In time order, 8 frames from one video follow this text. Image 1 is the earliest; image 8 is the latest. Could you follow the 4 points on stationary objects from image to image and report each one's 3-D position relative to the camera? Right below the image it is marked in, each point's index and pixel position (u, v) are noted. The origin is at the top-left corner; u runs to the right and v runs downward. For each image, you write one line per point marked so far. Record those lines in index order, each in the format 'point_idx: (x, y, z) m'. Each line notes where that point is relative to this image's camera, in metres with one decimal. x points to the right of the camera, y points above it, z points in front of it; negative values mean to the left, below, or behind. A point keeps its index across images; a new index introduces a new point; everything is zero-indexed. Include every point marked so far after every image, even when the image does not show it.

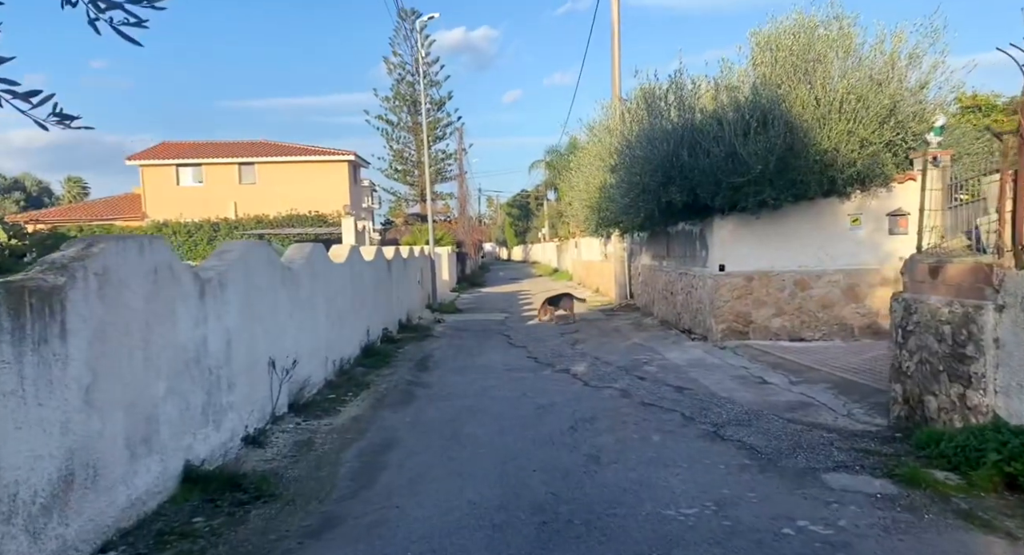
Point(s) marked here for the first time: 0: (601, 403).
0: (+1.0, -1.4, +8.3) m
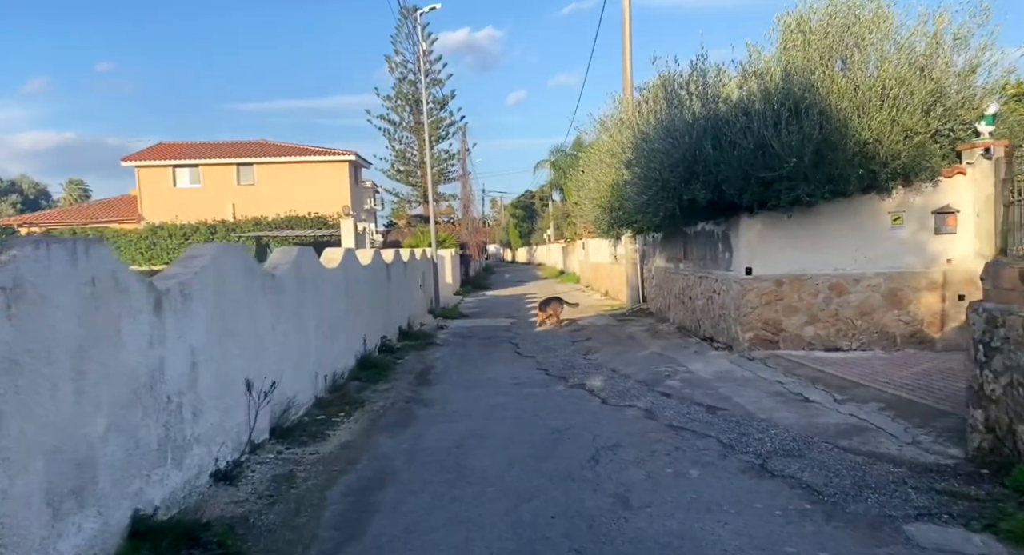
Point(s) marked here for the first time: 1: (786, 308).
0: (+1.1, -1.5, +7.4) m
1: (+4.0, -0.5, +10.9) m
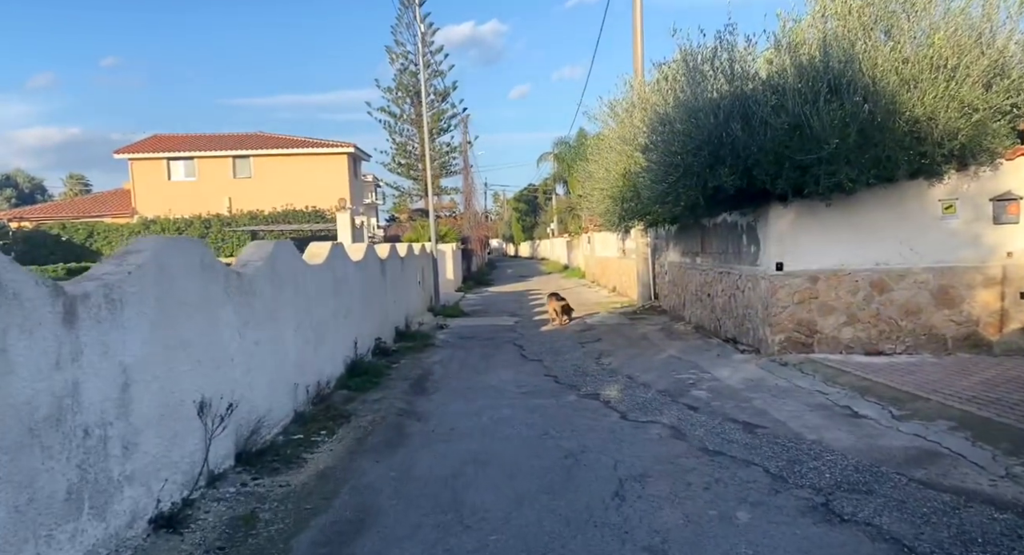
0: (+1.2, -1.4, +6.3) m
1: (+4.1, -0.4, +9.8) m
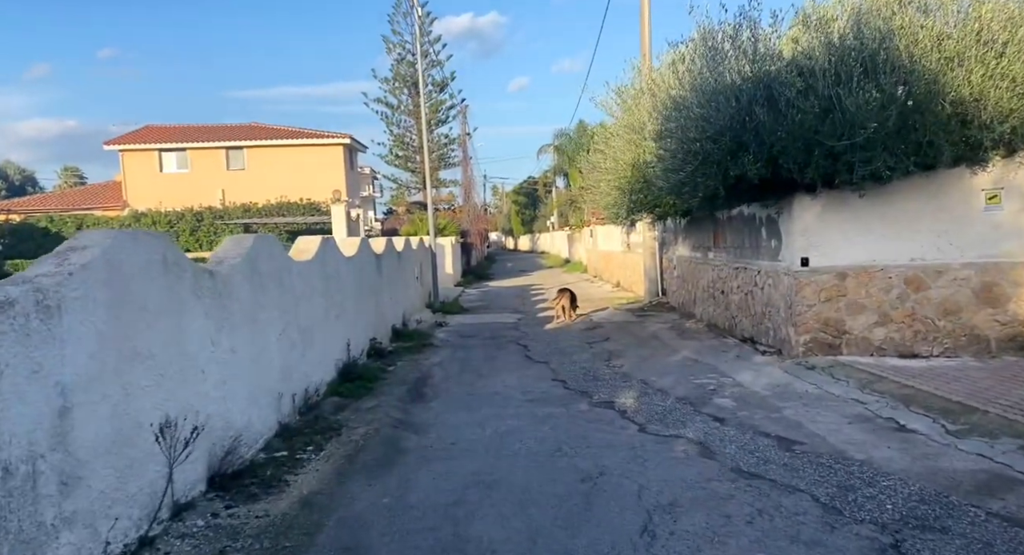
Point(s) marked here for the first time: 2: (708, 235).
0: (+1.2, -1.4, +5.6) m
1: (+4.1, -0.4, +9.1) m
2: (+3.7, +0.8, +14.2) m
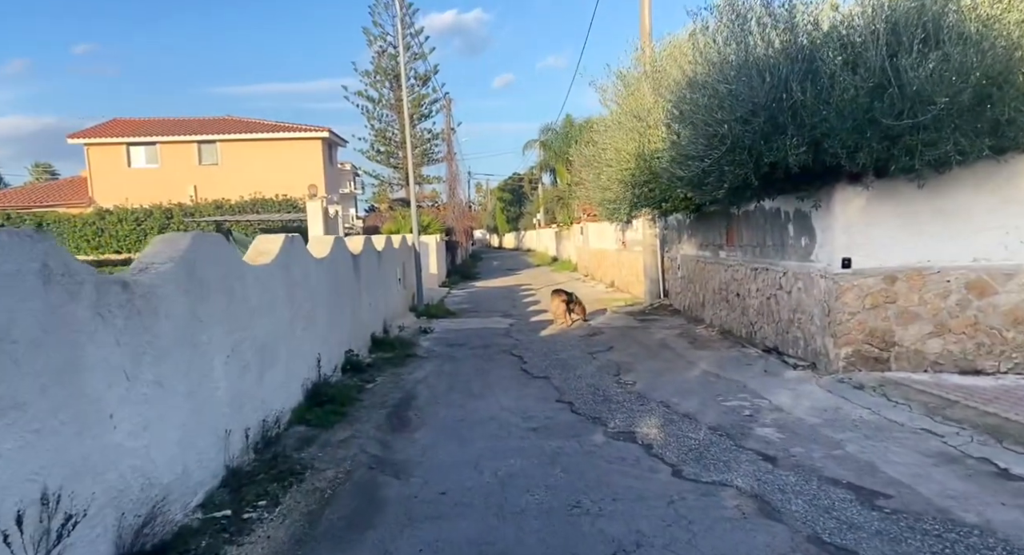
0: (+1.3, -1.5, +4.3) m
1: (+4.1, -0.4, +7.9) m
2: (+3.6, +0.8, +12.9) m
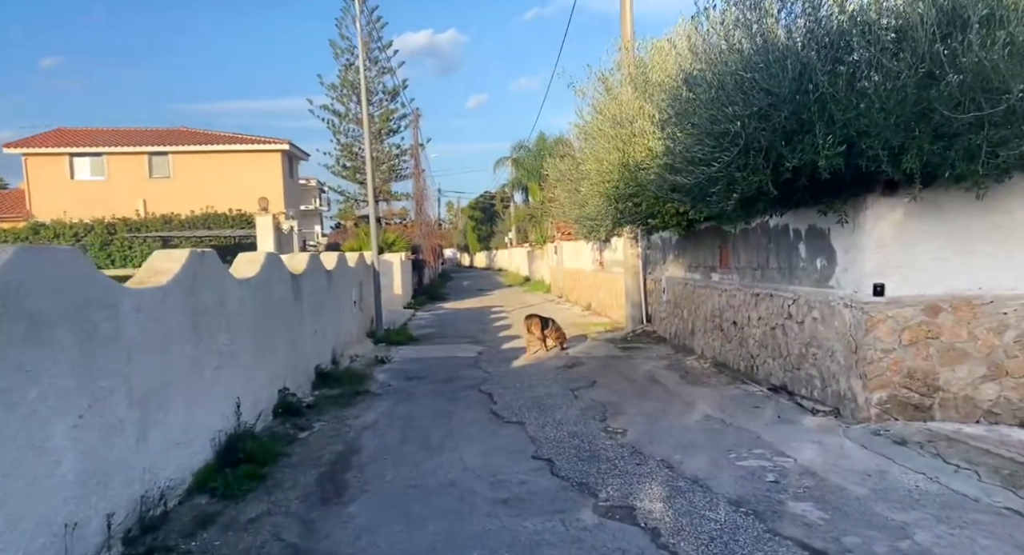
0: (+1.1, -1.6, +2.8) m
1: (+3.8, -0.7, +6.5) m
2: (+3.1, +0.4, +11.6) m
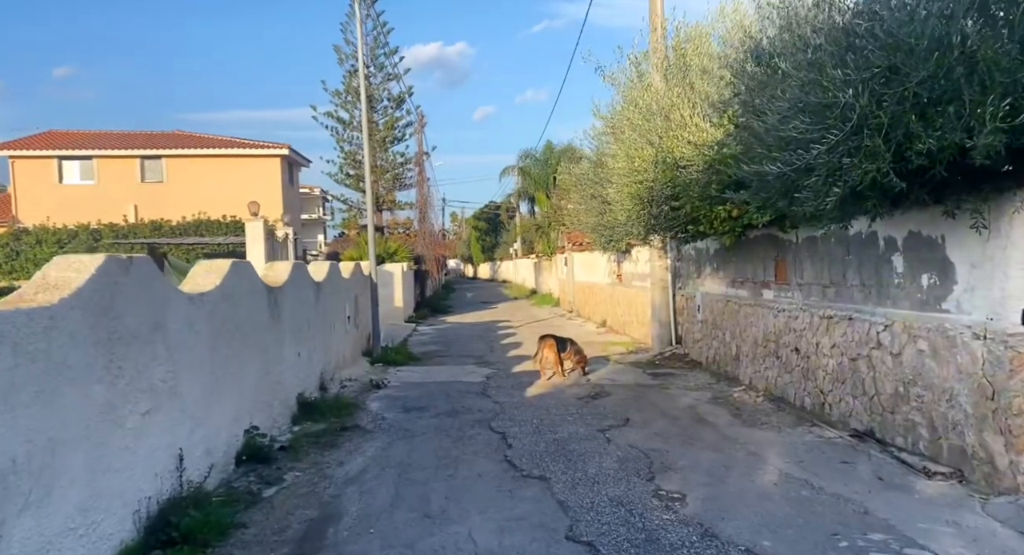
0: (+1.3, -1.7, +1.1) m
1: (+4.0, -0.8, +4.8) m
2: (+3.3, +0.2, +9.9) m
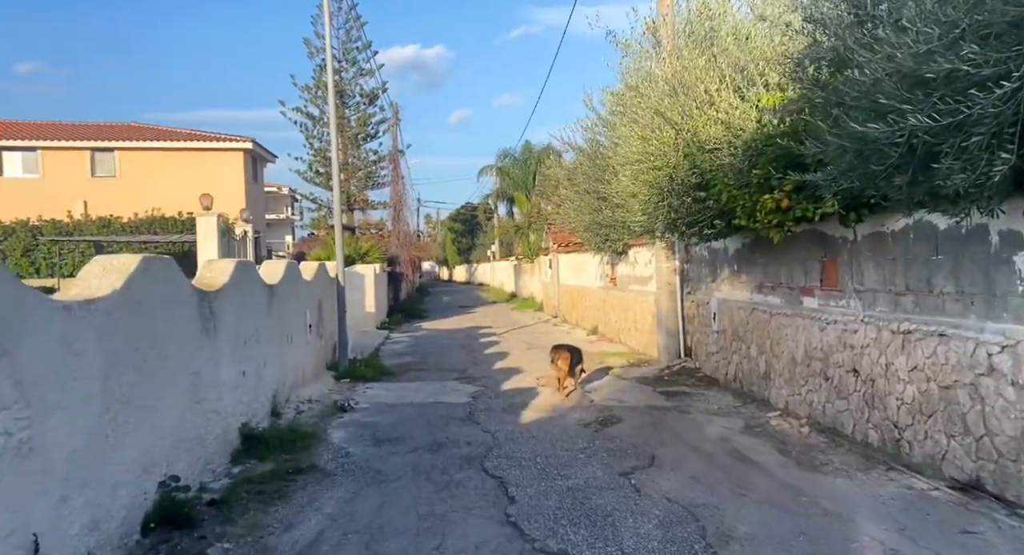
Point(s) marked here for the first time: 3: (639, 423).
0: (+1.5, -1.7, -0.6) m
1: (+4.1, -0.9, +3.3) m
2: (+3.3, +0.1, +8.3) m
3: (+1.4, -1.6, +8.7) m
